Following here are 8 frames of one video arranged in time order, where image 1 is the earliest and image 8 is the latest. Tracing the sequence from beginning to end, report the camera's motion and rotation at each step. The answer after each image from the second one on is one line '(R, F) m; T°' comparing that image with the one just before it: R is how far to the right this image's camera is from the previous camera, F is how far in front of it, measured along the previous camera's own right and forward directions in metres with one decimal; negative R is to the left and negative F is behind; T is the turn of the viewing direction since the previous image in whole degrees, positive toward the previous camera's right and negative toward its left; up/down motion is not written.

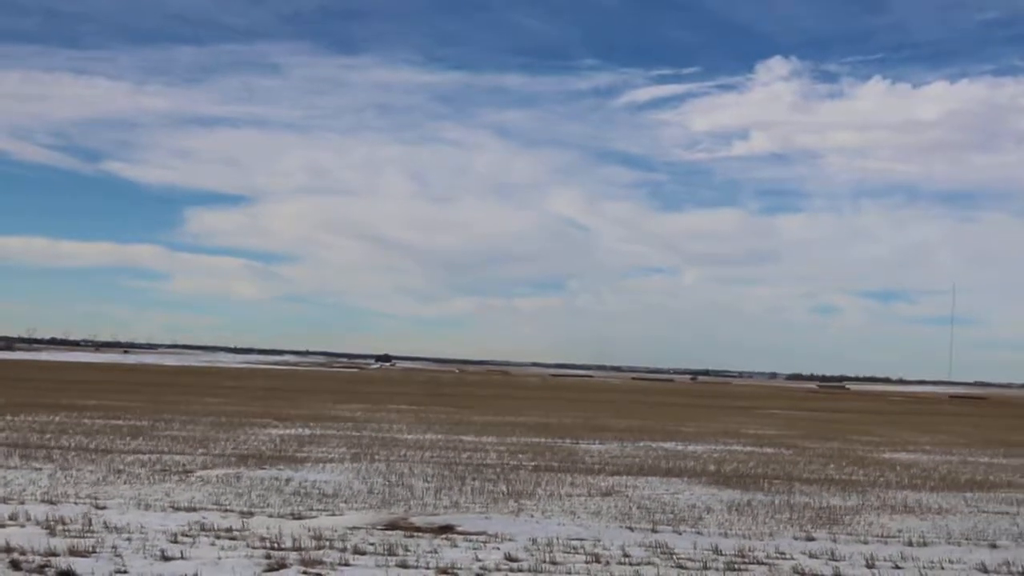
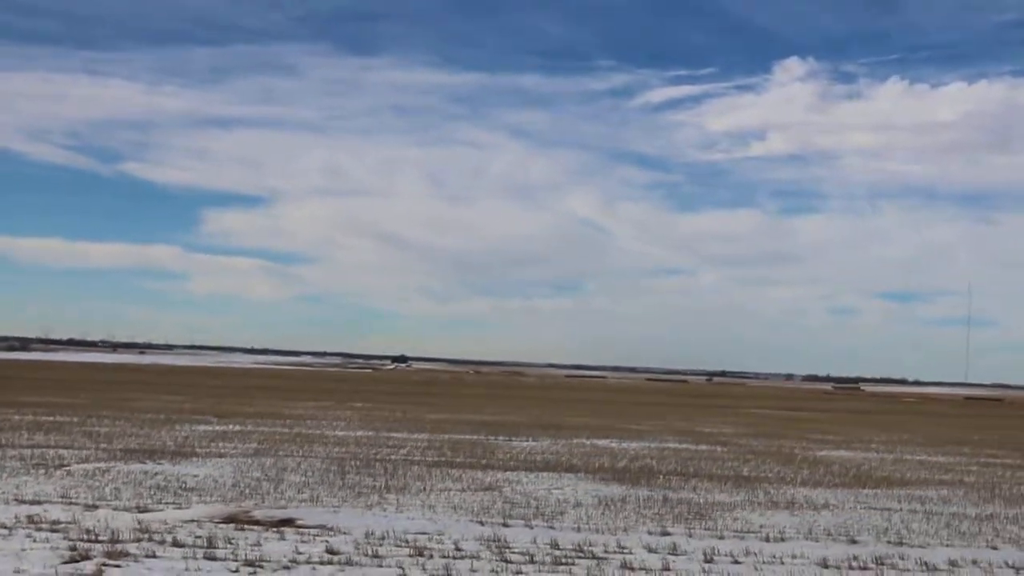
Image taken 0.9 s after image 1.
(+1.7, +0.2) m; -1°
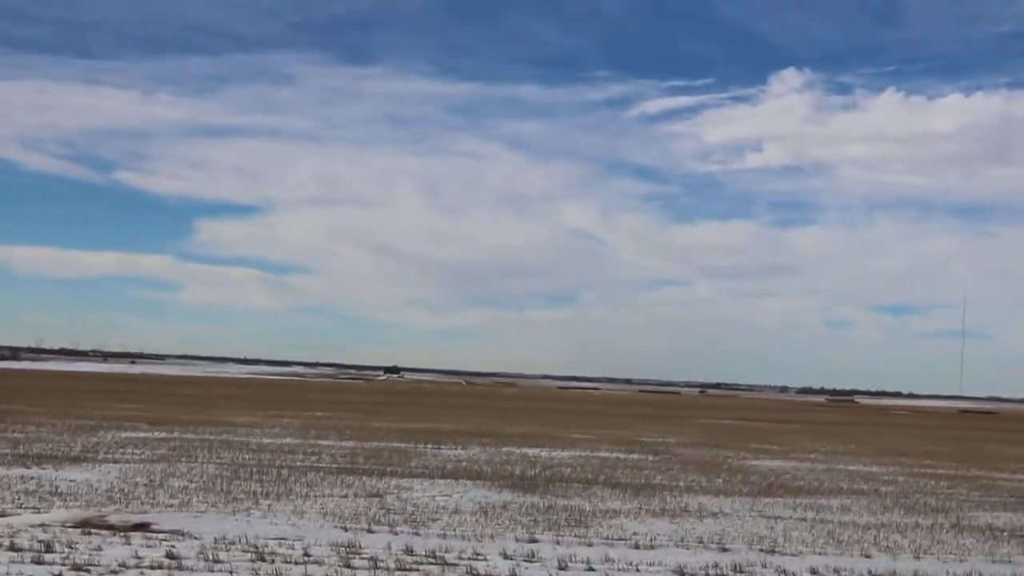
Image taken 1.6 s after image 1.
(+1.3, +0.2) m; 0°
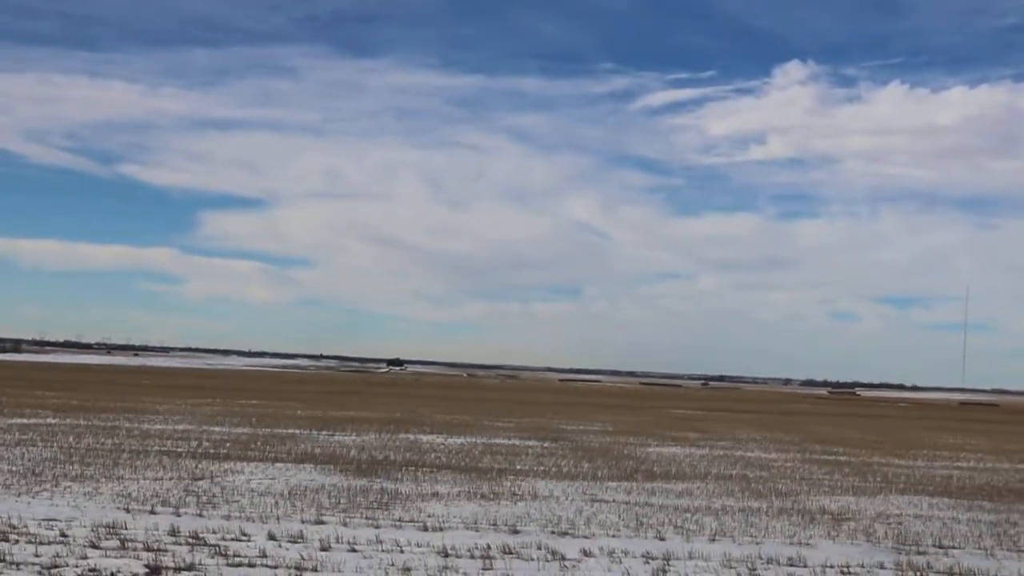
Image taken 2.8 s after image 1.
(+2.2, +0.2) m; -1°
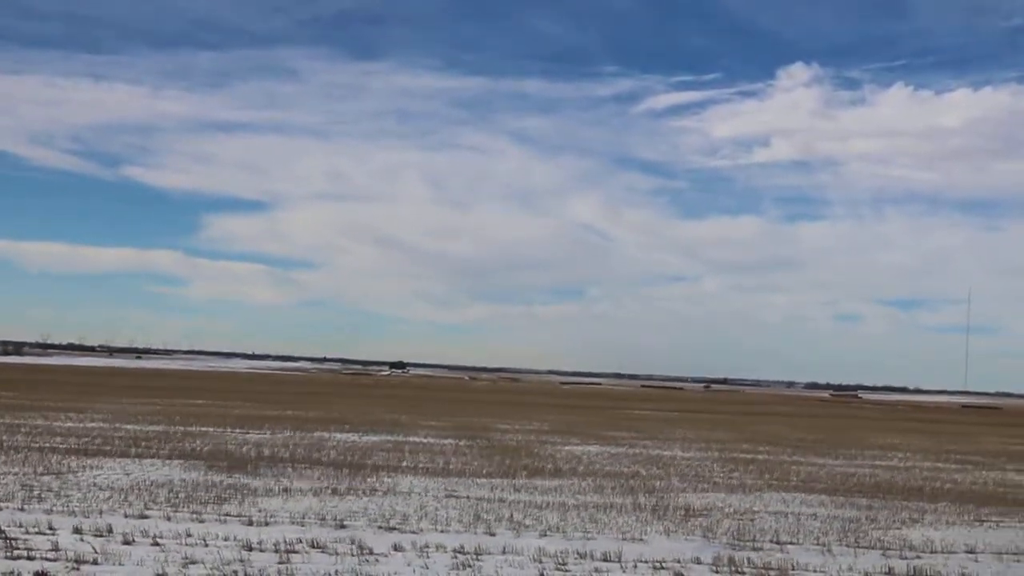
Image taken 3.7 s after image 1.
(+1.7, +0.2) m; 0°
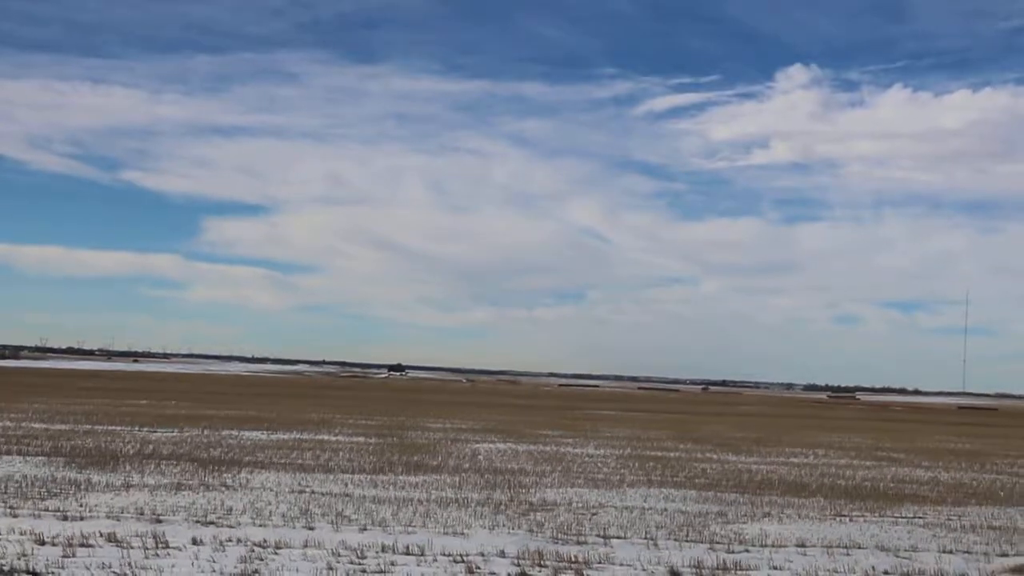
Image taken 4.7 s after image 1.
(+1.7, +0.2) m; 0°
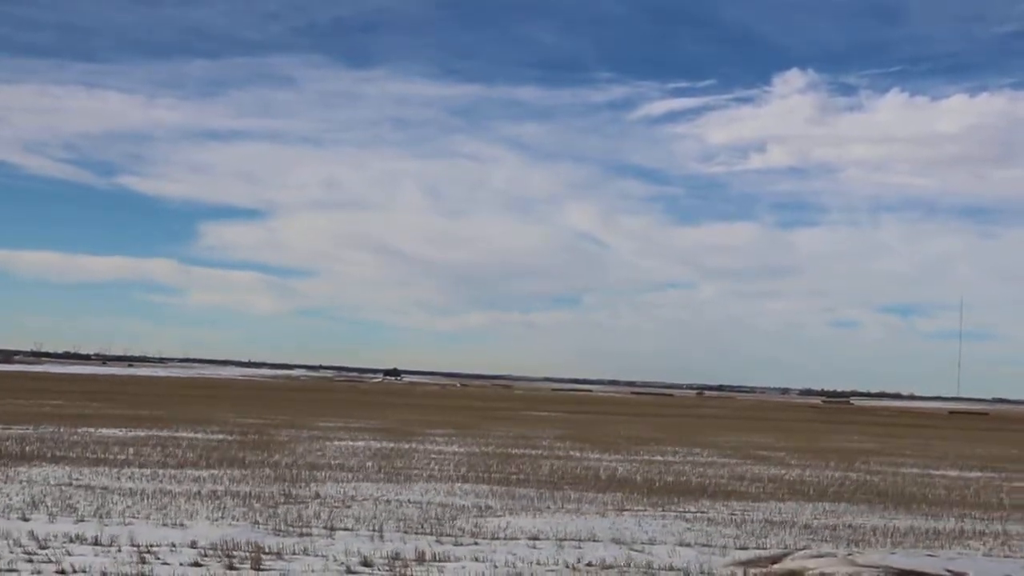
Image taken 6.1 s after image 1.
(+2.6, +0.4) m; 0°
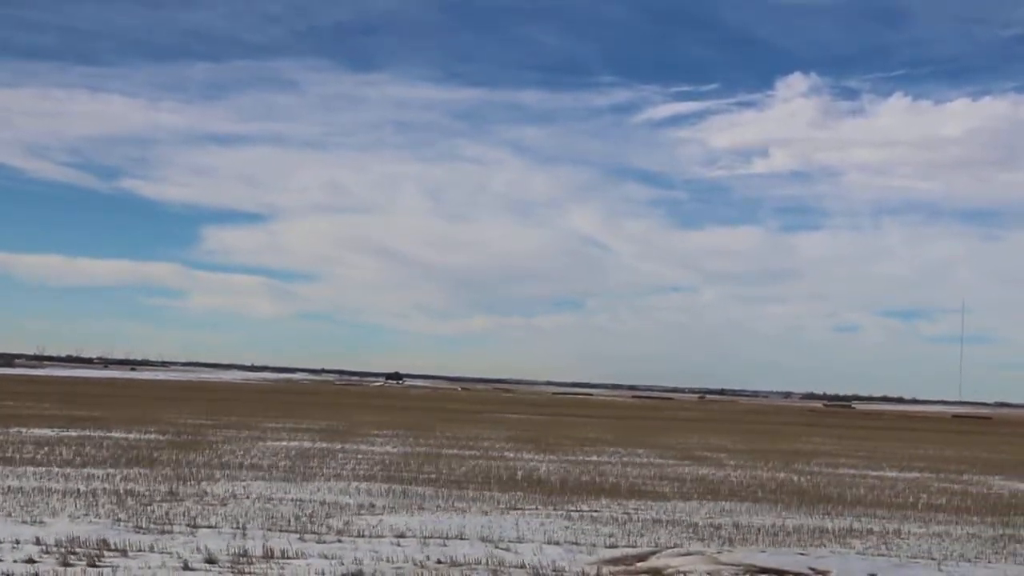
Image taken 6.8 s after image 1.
(+1.3, +0.2) m; 0°
